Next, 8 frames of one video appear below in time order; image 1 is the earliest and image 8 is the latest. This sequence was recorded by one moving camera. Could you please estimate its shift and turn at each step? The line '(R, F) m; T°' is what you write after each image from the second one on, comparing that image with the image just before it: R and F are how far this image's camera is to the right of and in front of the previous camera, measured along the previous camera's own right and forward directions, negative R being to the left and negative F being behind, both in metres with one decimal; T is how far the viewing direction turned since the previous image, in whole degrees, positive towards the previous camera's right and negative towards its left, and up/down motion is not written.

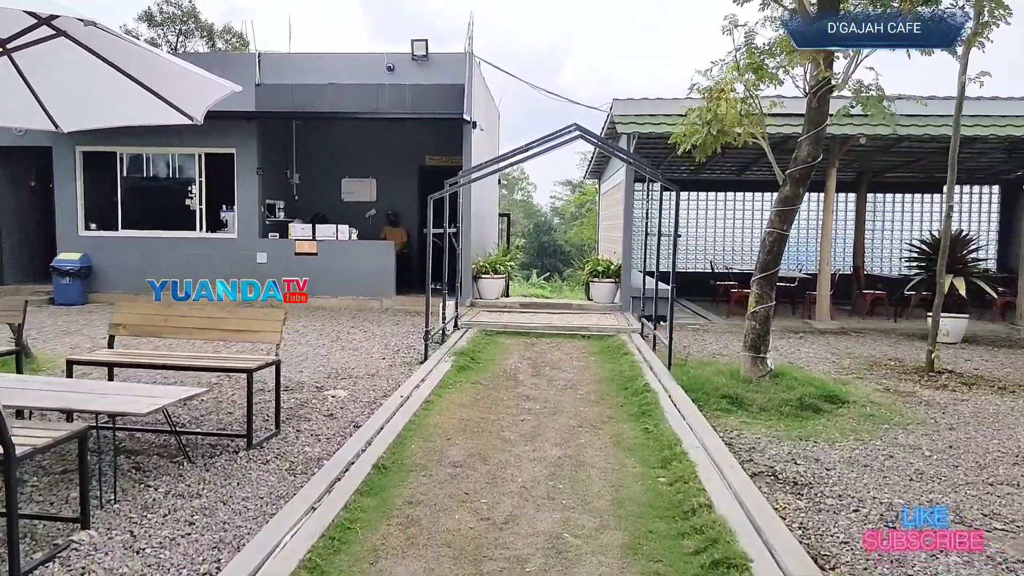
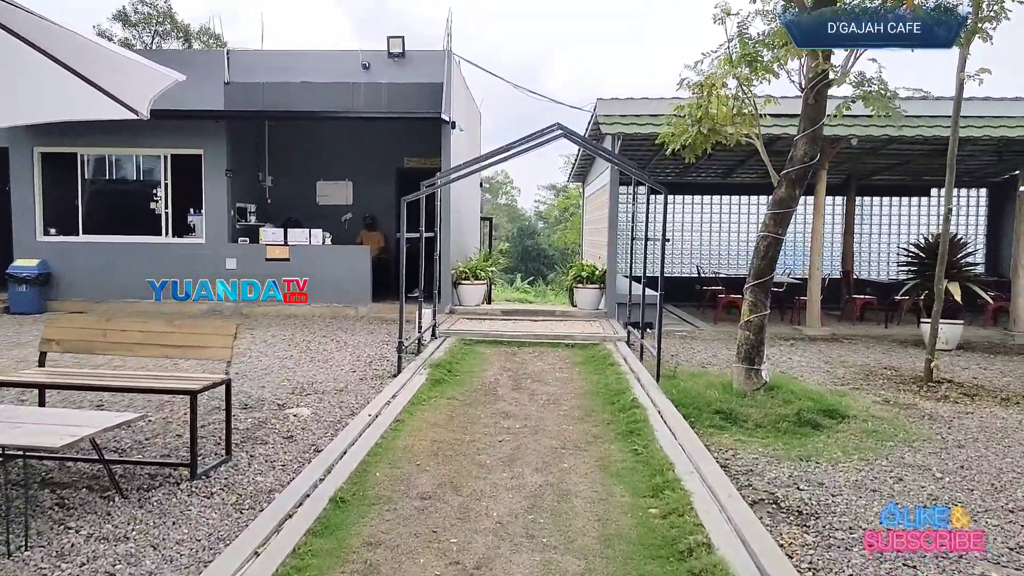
(0.0, +0.4) m; +1°
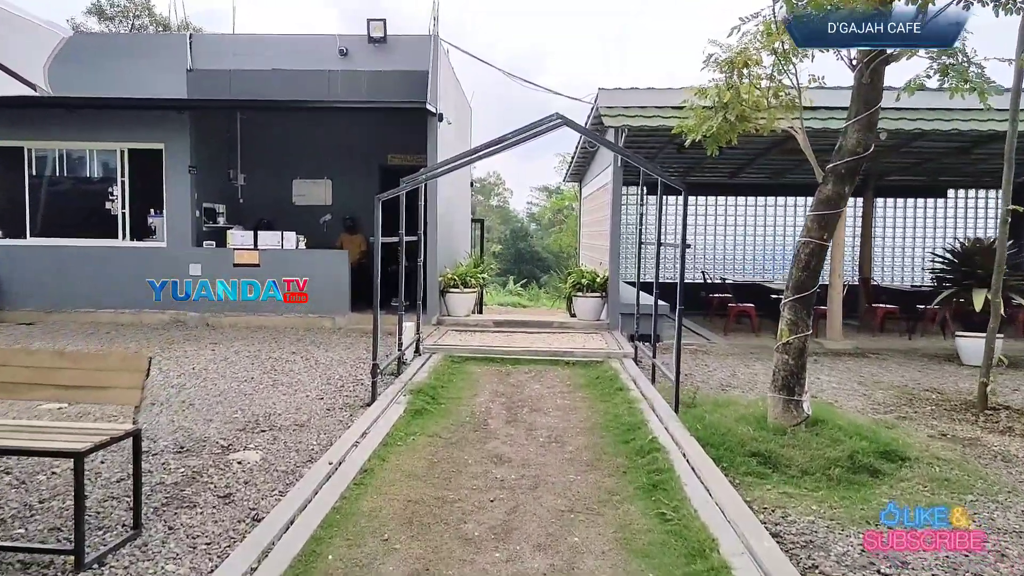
(0.0, +0.8) m; +1°
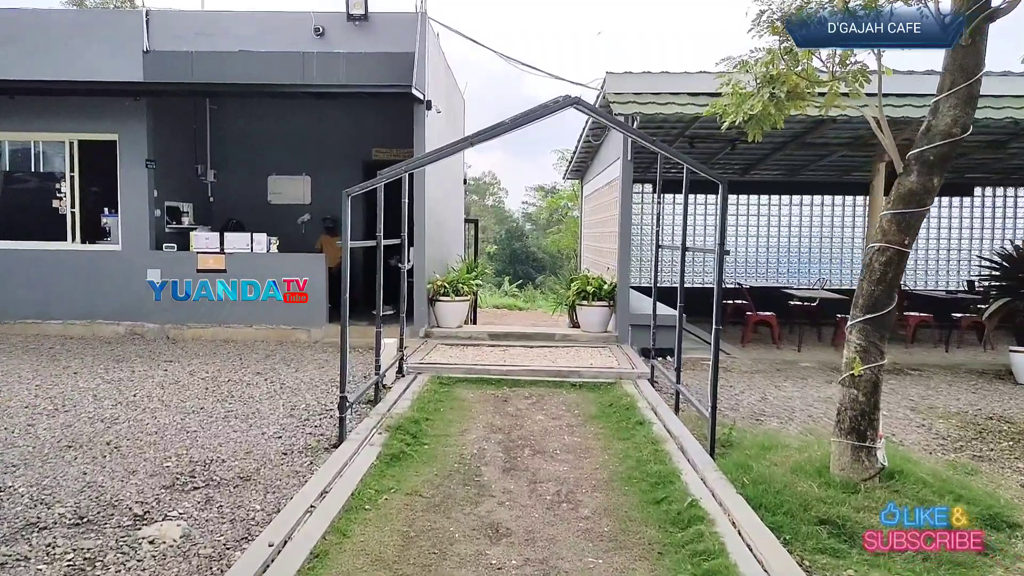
(0.0, +0.9) m; 0°
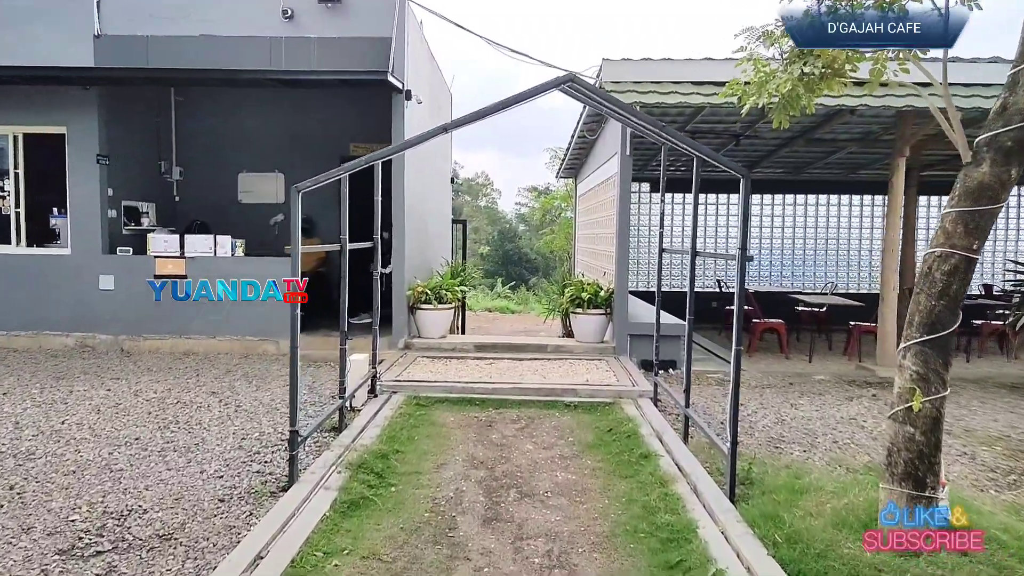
(+0.1, +0.6) m; +1°
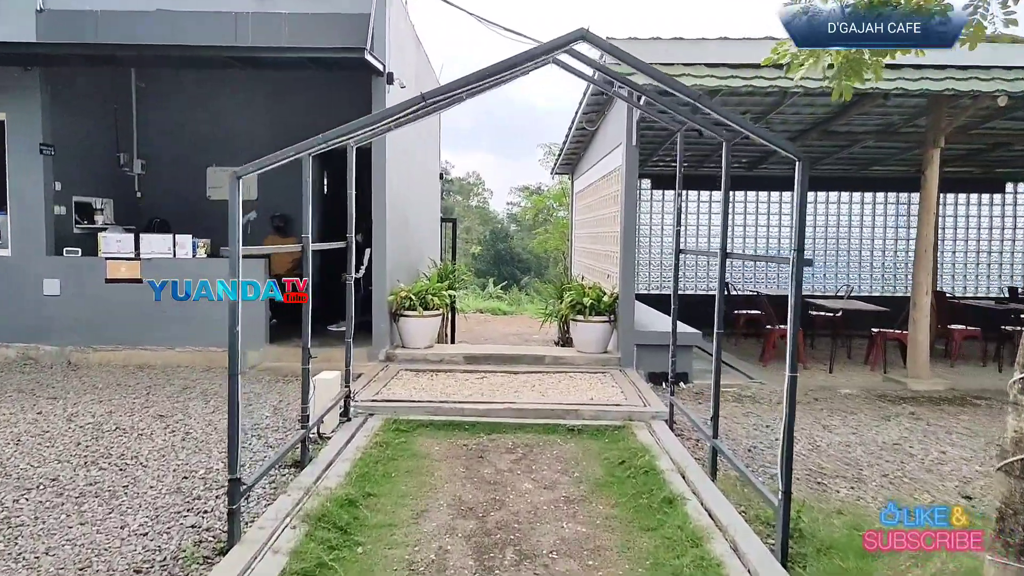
(0.0, +0.7) m; +1°
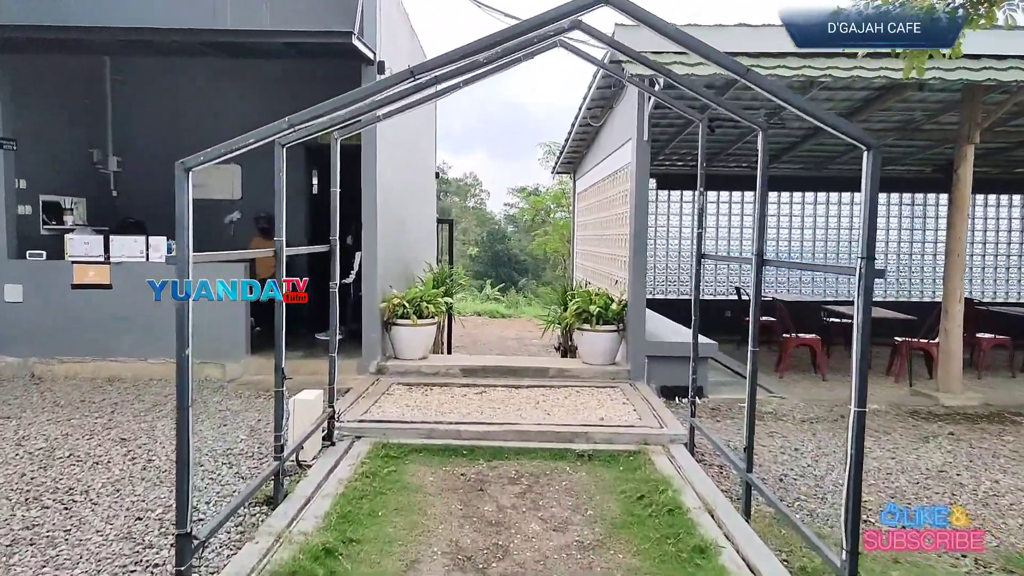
(0.0, +0.5) m; 0°
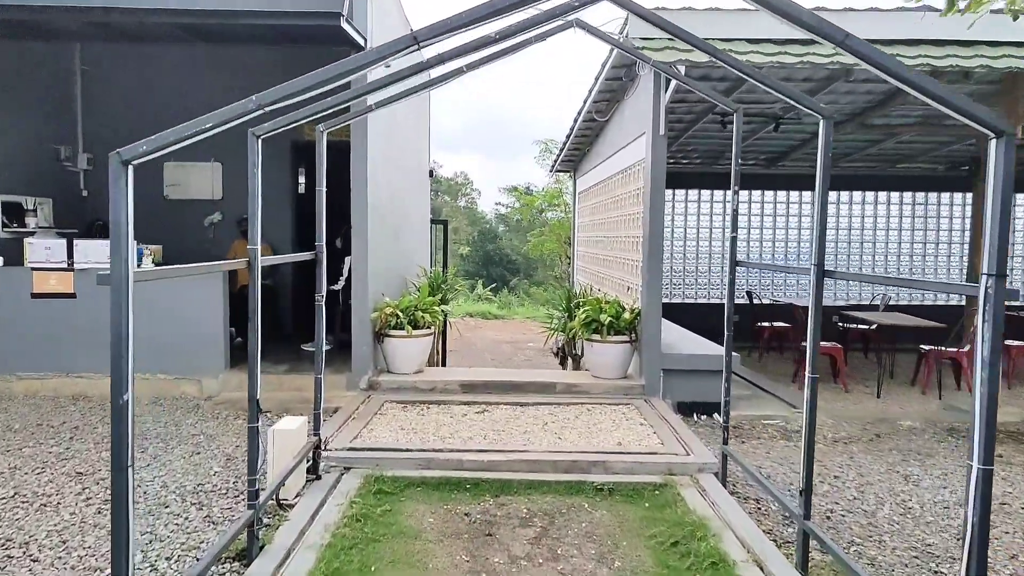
(-0.1, +0.5) m; +1°
